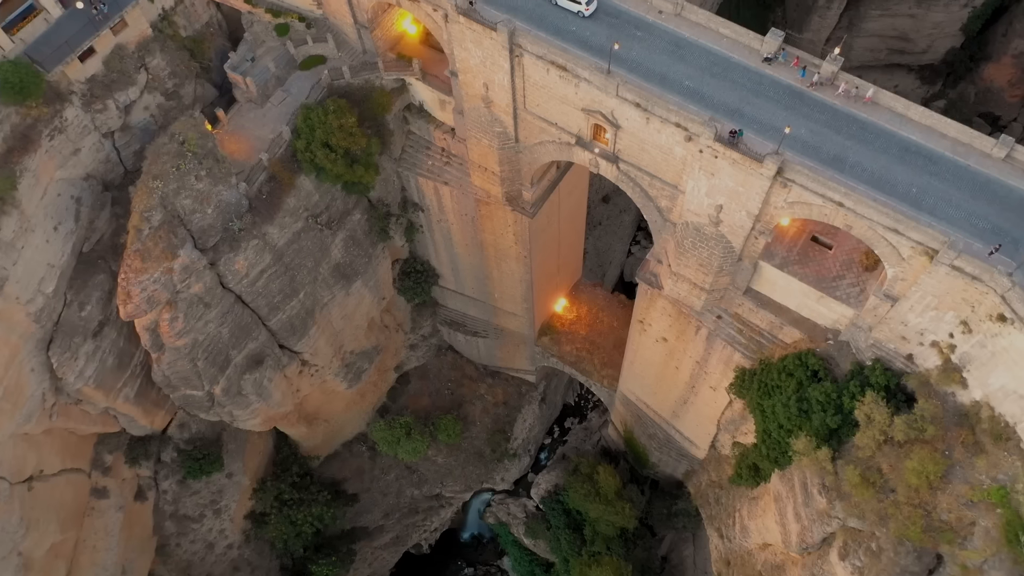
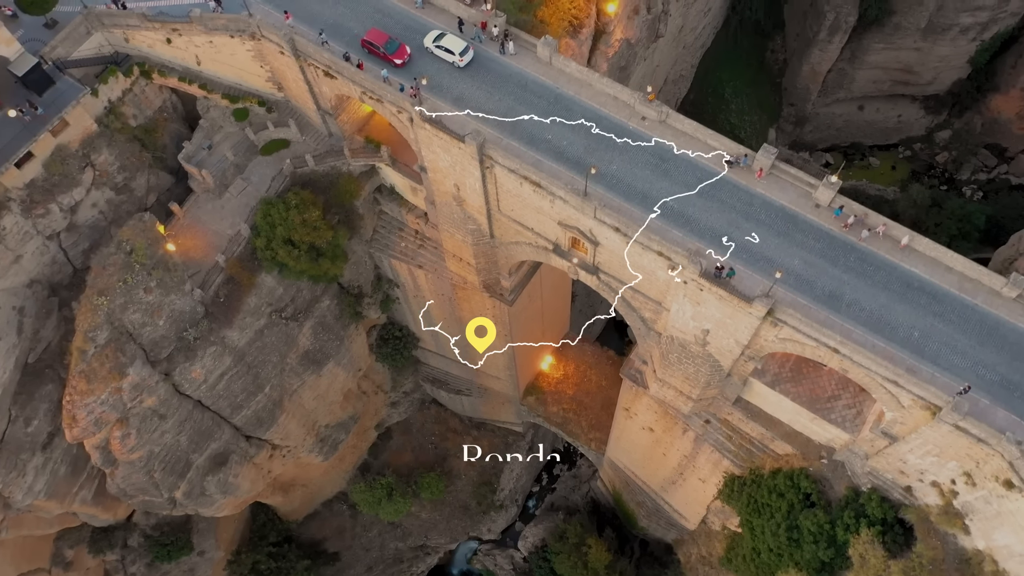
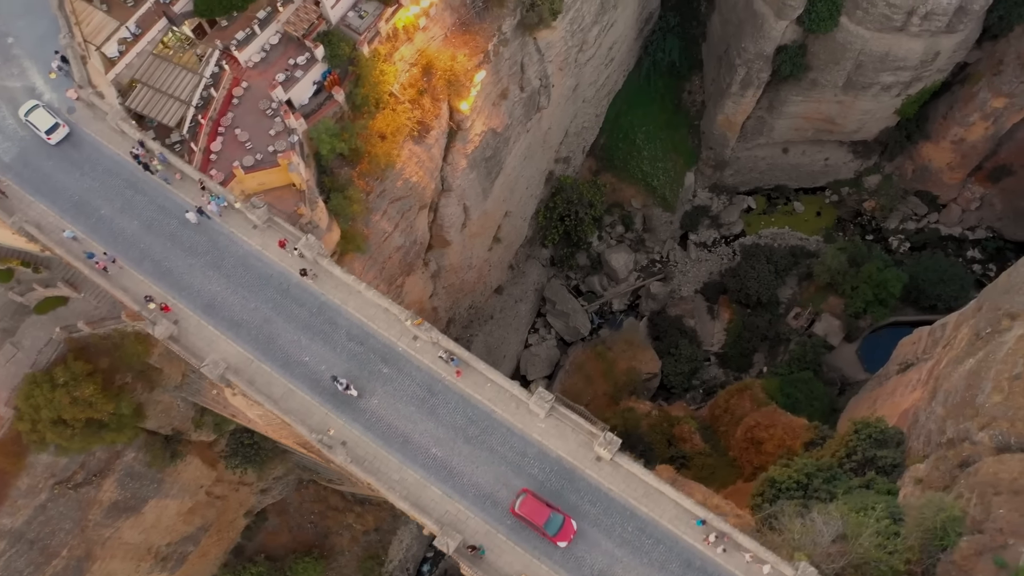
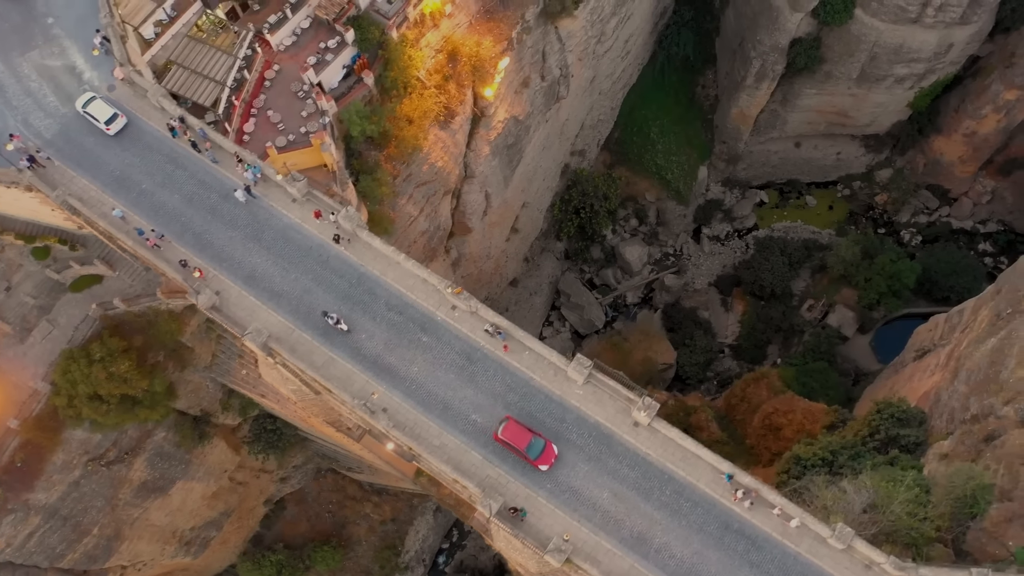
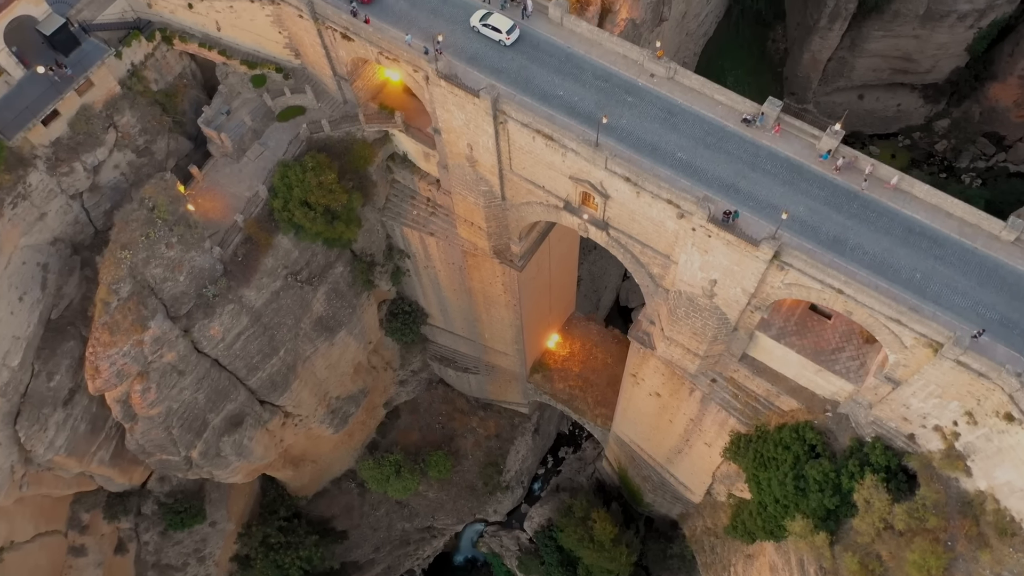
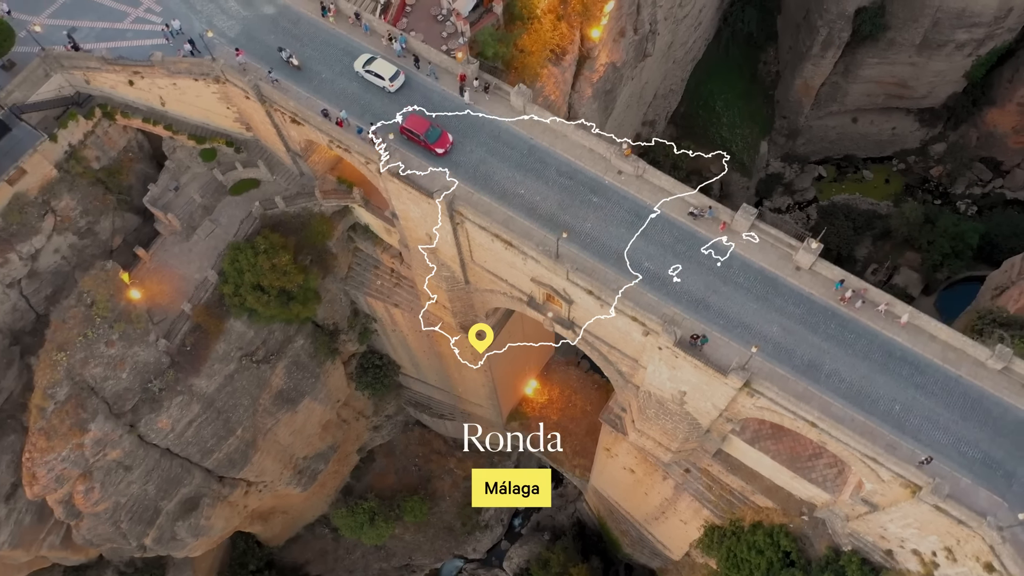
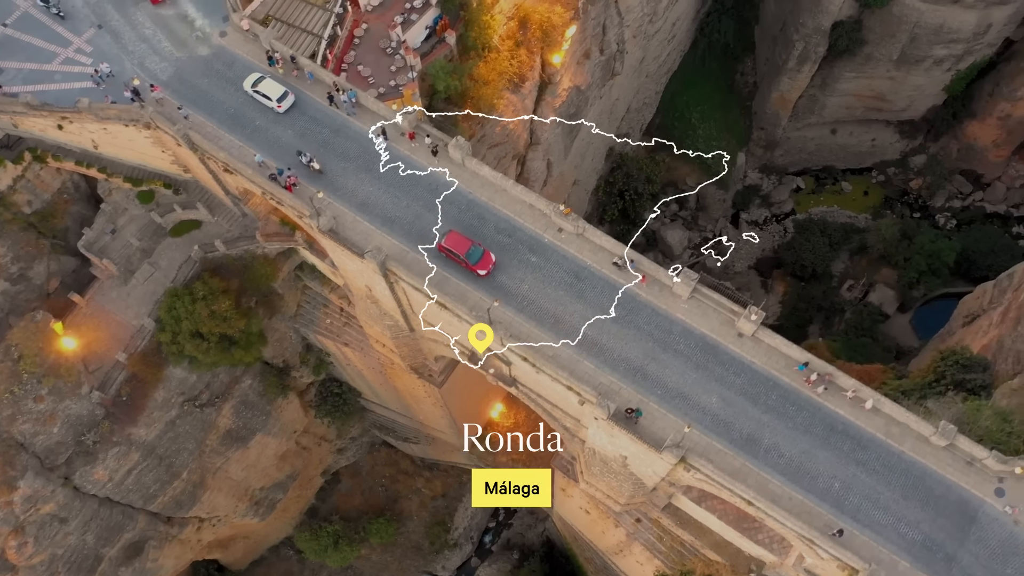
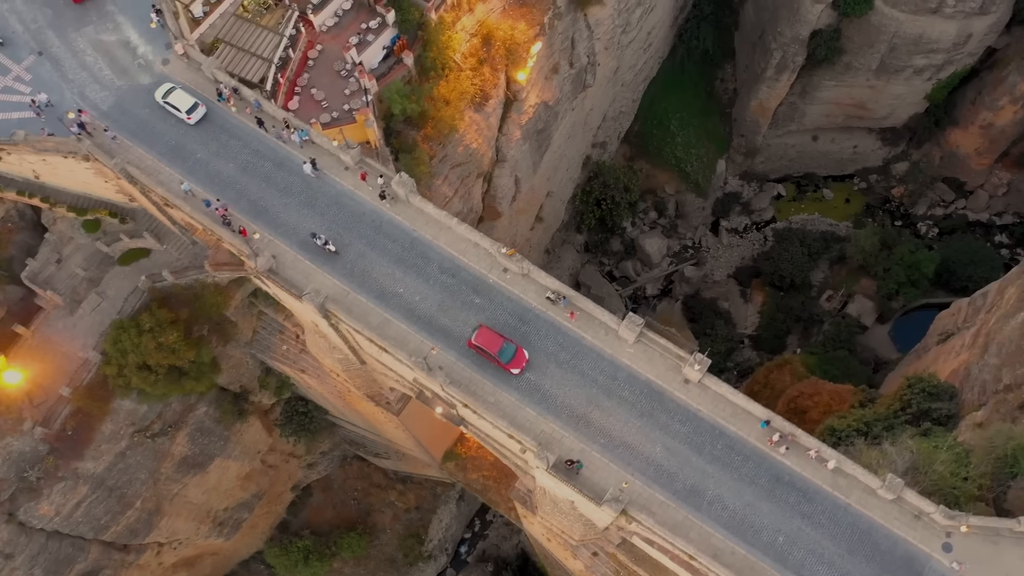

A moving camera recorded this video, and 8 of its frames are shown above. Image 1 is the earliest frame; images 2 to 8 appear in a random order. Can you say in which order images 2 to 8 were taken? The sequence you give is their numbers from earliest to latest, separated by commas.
5, 2, 6, 7, 8, 4, 3
